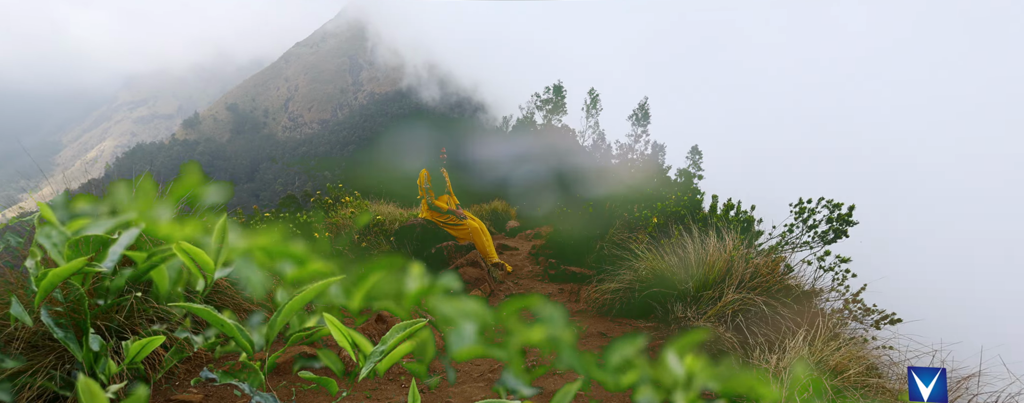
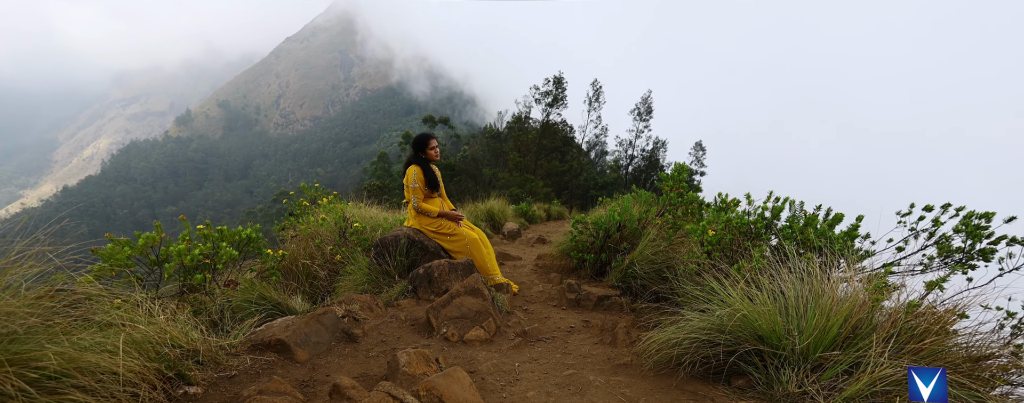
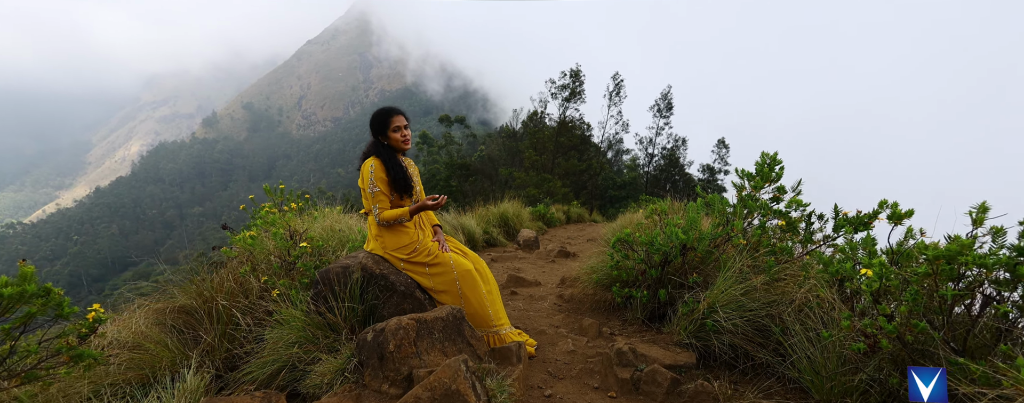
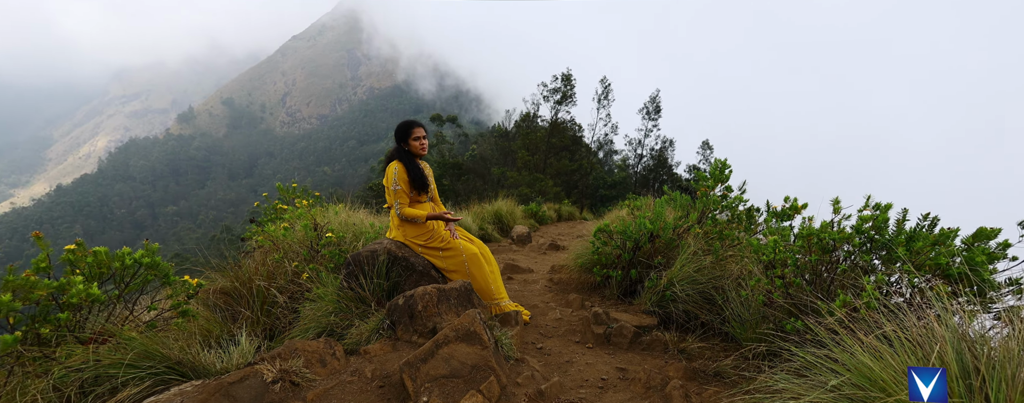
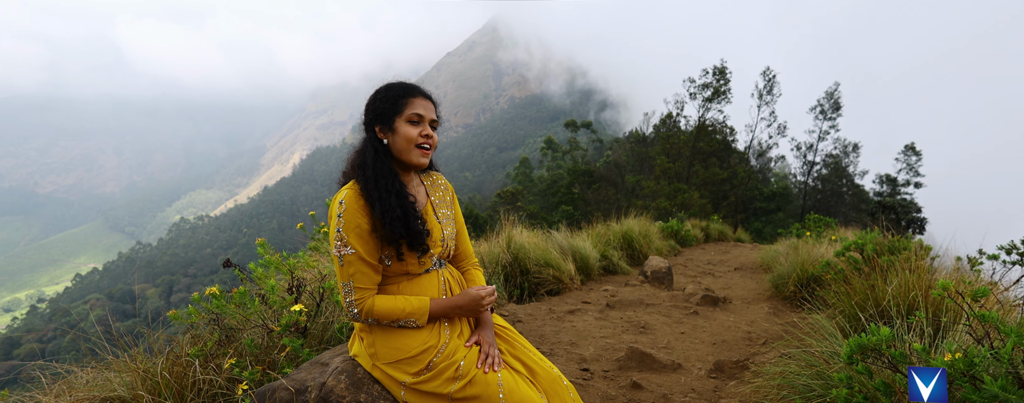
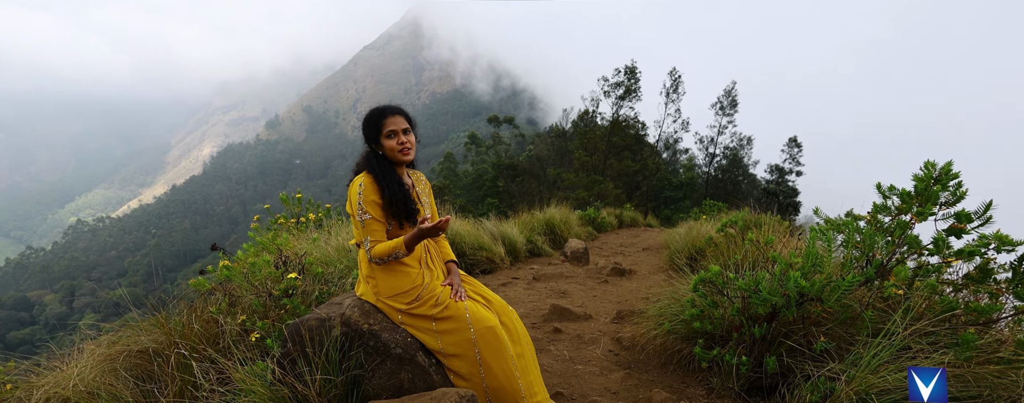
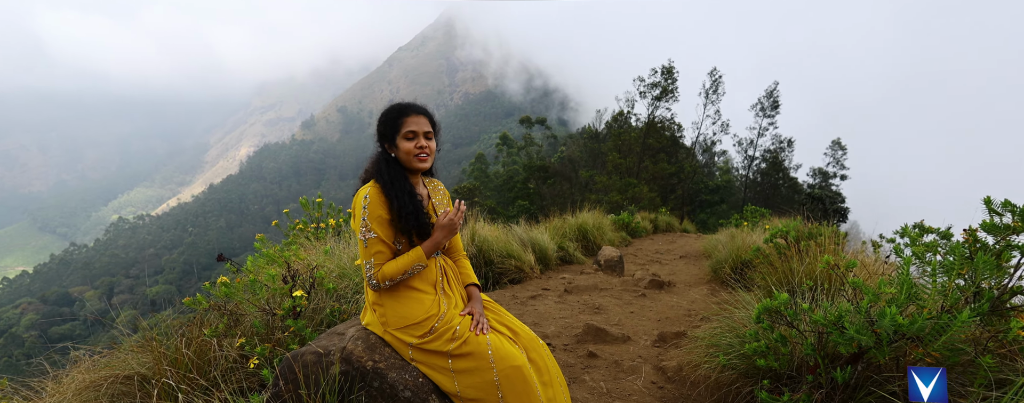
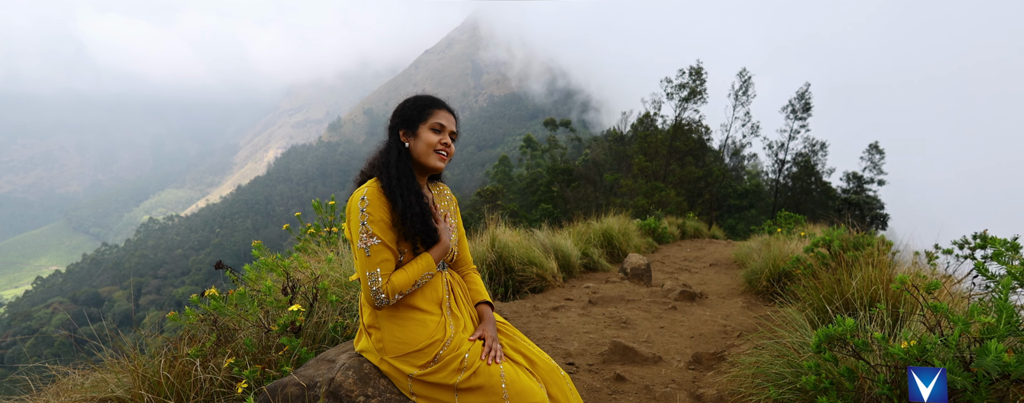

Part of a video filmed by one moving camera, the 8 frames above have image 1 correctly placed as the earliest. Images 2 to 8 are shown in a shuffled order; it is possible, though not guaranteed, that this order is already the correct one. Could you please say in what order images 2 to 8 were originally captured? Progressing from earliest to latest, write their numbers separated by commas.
2, 4, 3, 6, 7, 8, 5
